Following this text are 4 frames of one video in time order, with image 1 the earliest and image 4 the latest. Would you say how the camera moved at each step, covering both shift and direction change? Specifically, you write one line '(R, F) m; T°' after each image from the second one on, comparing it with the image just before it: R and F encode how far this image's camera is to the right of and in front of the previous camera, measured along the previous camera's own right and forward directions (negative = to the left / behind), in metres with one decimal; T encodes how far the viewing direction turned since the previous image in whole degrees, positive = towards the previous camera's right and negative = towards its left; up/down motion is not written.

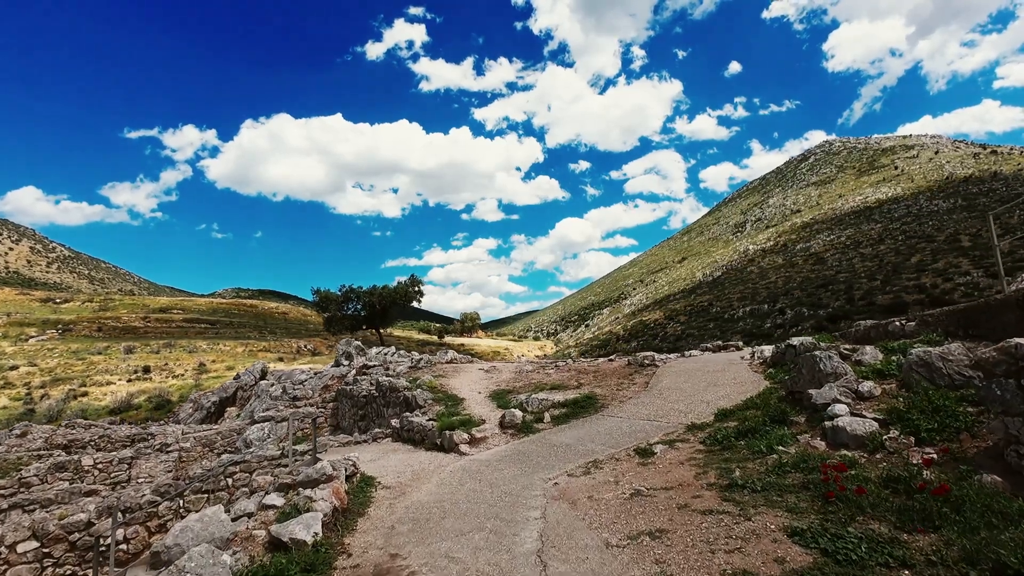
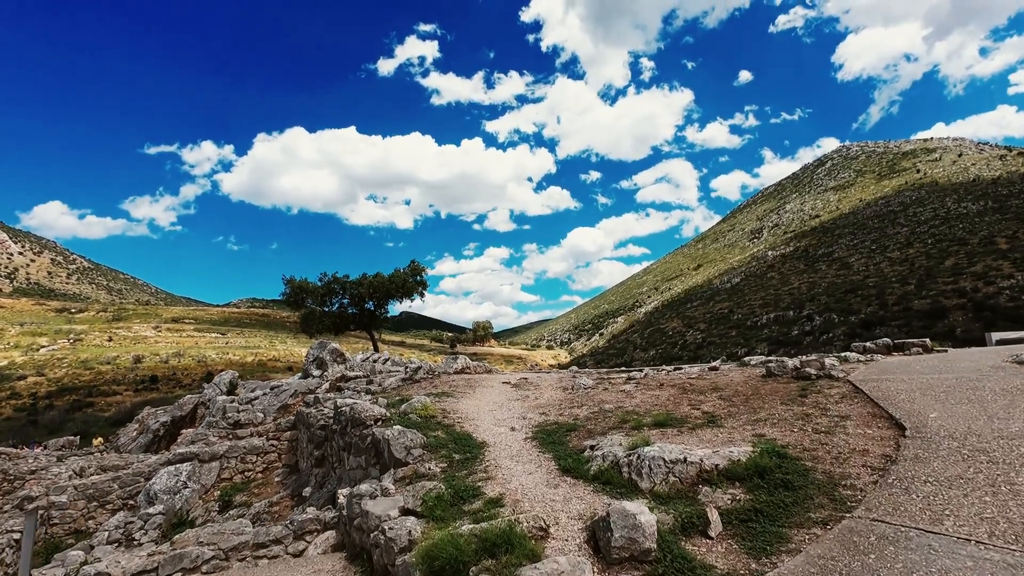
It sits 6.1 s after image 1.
(-1.2, +10.4) m; -1°
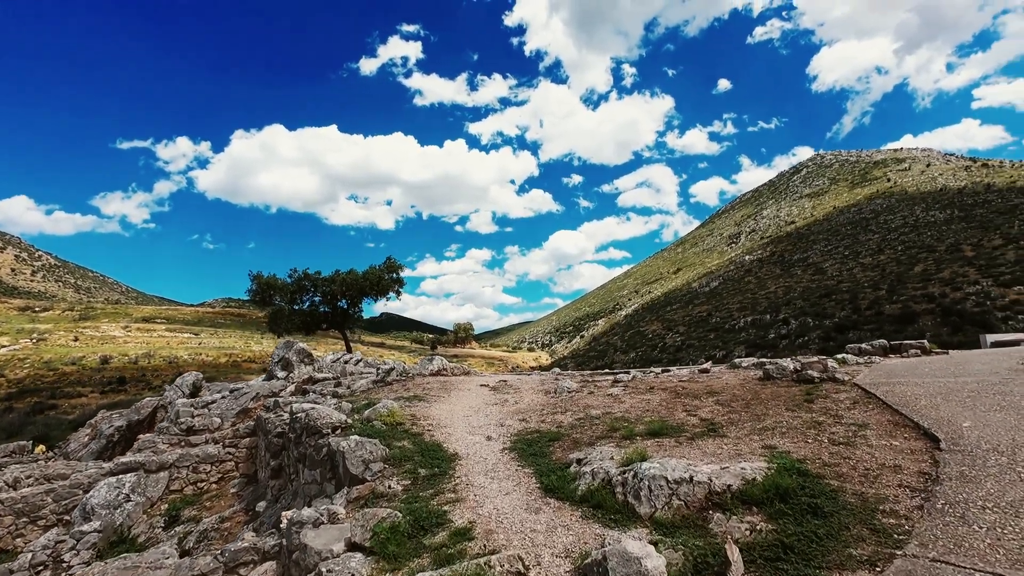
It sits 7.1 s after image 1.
(+0.1, +1.3) m; +2°
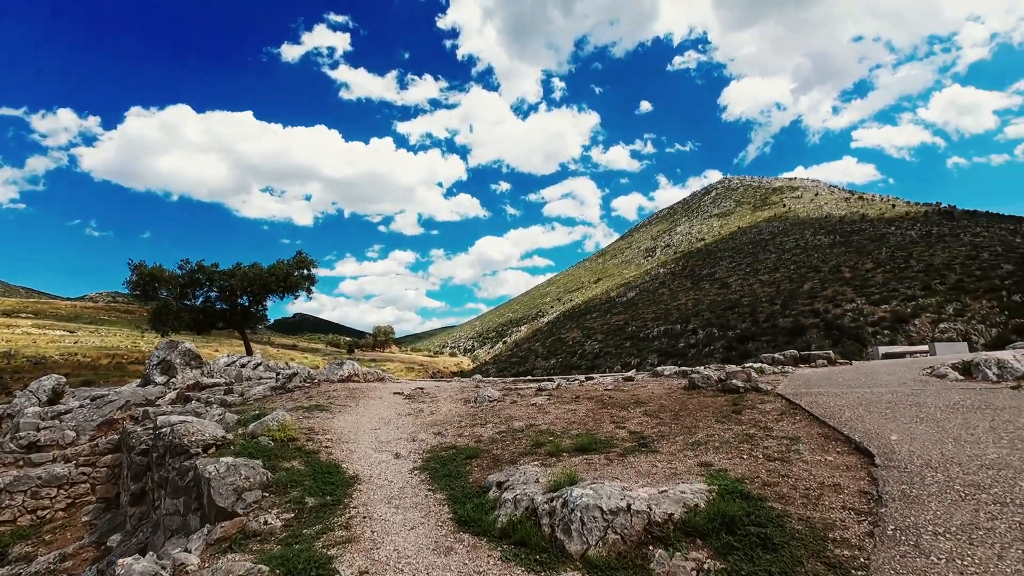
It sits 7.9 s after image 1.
(+0.1, +1.2) m; +9°
